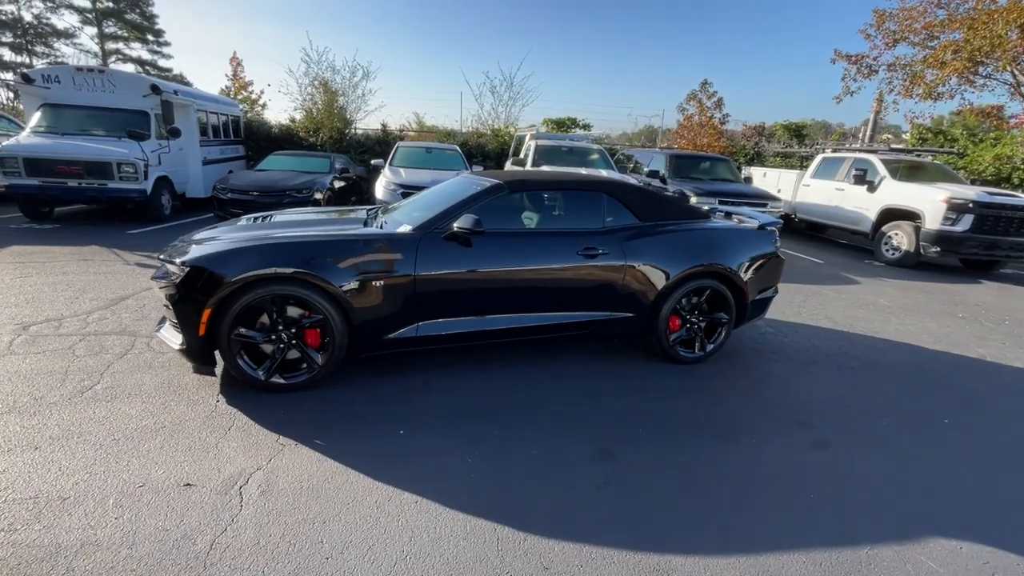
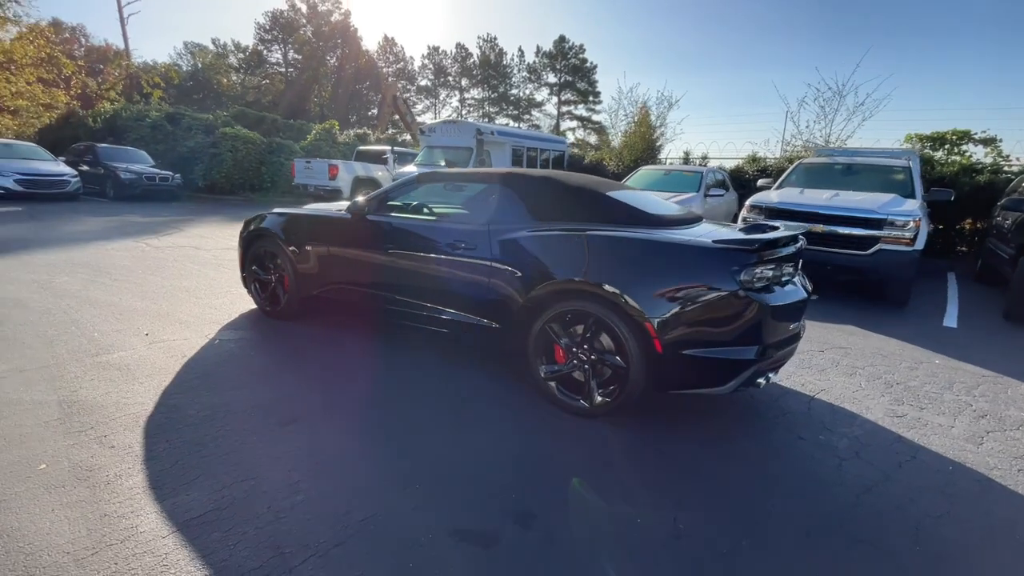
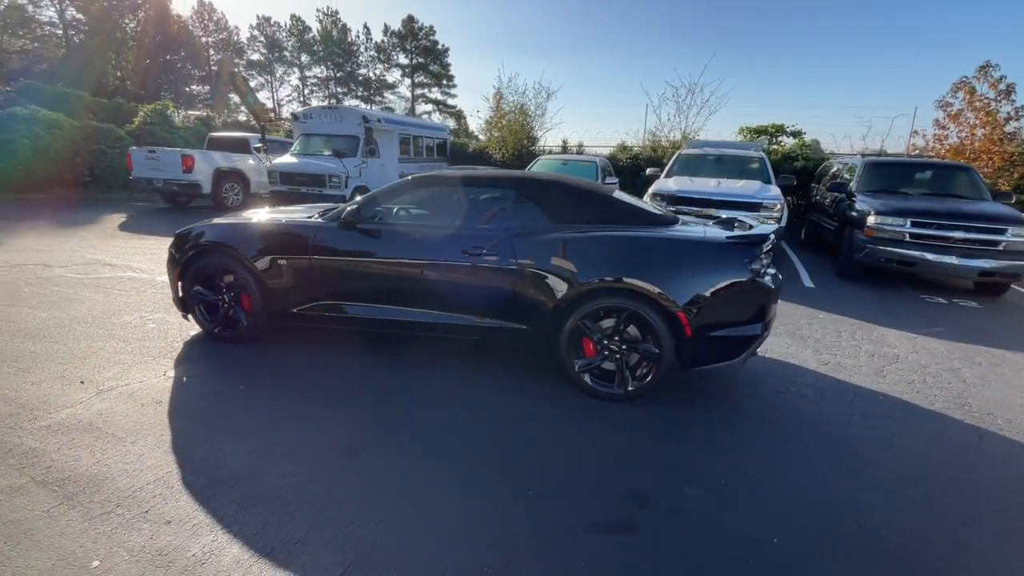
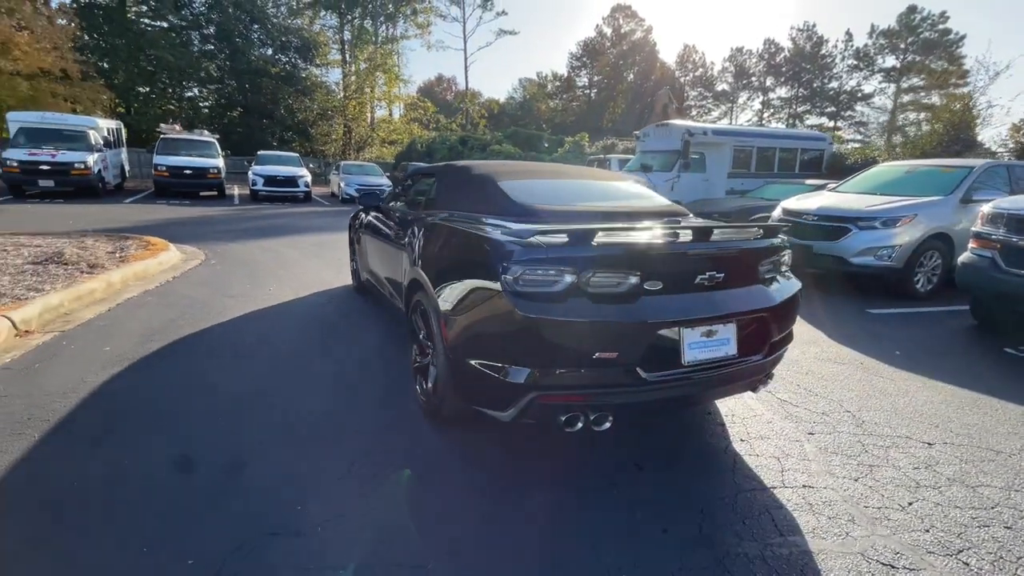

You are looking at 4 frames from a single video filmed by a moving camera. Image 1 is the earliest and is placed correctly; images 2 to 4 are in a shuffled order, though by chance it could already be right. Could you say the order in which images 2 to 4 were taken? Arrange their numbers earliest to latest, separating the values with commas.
3, 2, 4
